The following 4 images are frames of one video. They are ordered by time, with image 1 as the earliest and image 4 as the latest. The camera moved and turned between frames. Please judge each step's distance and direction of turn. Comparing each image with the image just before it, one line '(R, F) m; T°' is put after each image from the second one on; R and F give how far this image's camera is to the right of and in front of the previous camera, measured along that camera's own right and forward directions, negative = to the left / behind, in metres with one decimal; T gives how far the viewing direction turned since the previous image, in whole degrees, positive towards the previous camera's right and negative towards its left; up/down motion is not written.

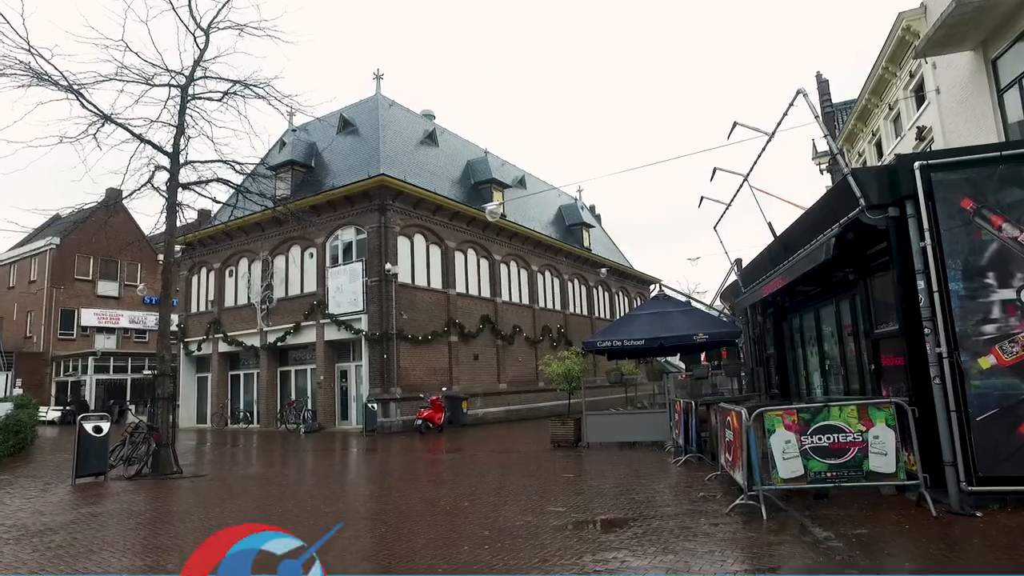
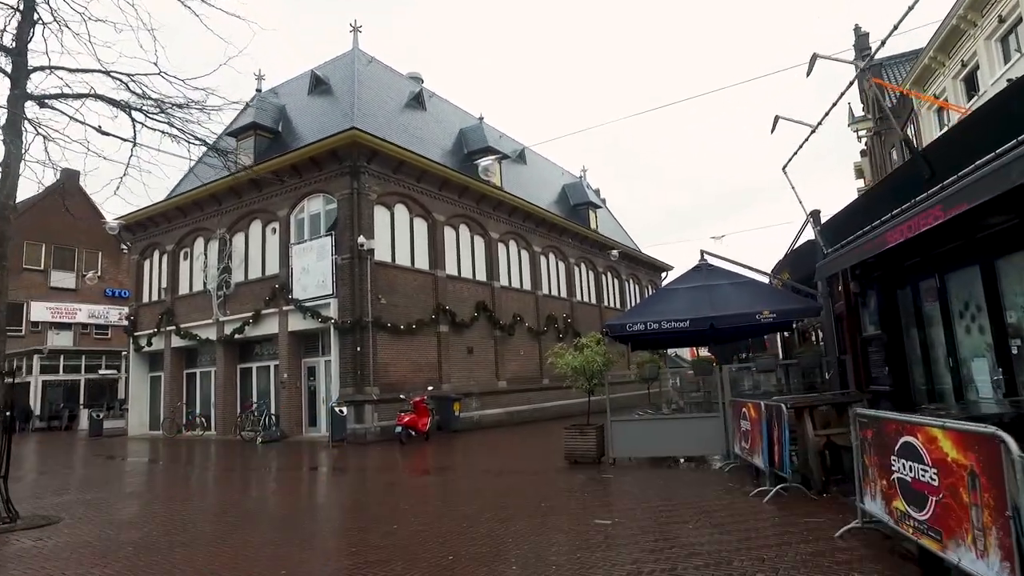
(0.0, +3.2) m; 0°
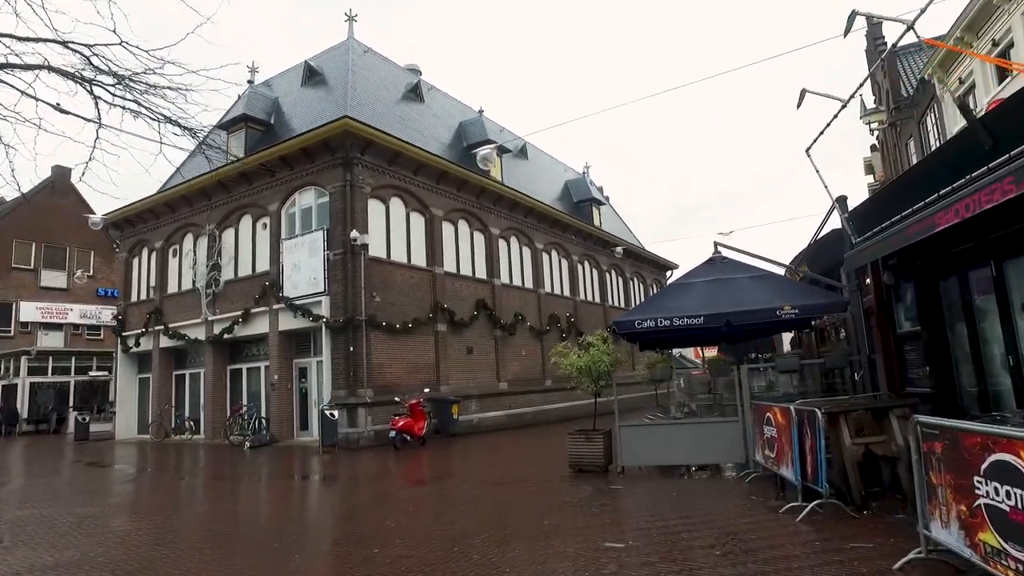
(0.0, +0.8) m; 0°
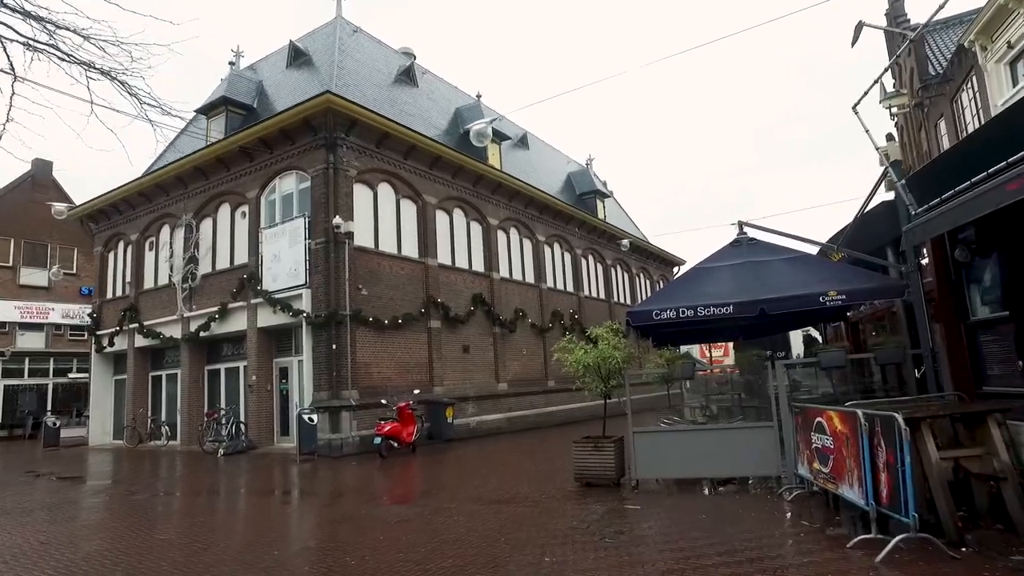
(+0.1, +1.3) m; 0°
